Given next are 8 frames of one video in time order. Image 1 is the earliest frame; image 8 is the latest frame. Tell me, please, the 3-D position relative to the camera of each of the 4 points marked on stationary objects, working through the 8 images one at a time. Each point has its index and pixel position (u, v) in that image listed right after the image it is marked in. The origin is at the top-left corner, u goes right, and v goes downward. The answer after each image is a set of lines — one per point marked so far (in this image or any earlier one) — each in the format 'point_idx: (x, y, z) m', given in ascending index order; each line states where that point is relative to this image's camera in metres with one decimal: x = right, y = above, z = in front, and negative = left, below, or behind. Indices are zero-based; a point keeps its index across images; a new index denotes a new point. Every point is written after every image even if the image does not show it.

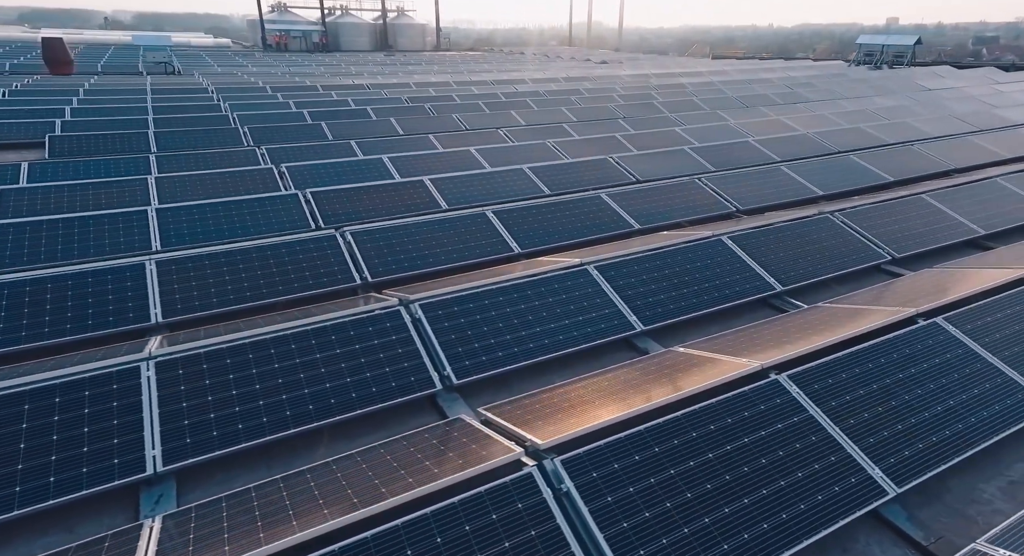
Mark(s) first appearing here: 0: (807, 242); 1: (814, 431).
0: (+8.5, +1.0, +16.1) m
1: (+4.5, -2.3, +8.3) m
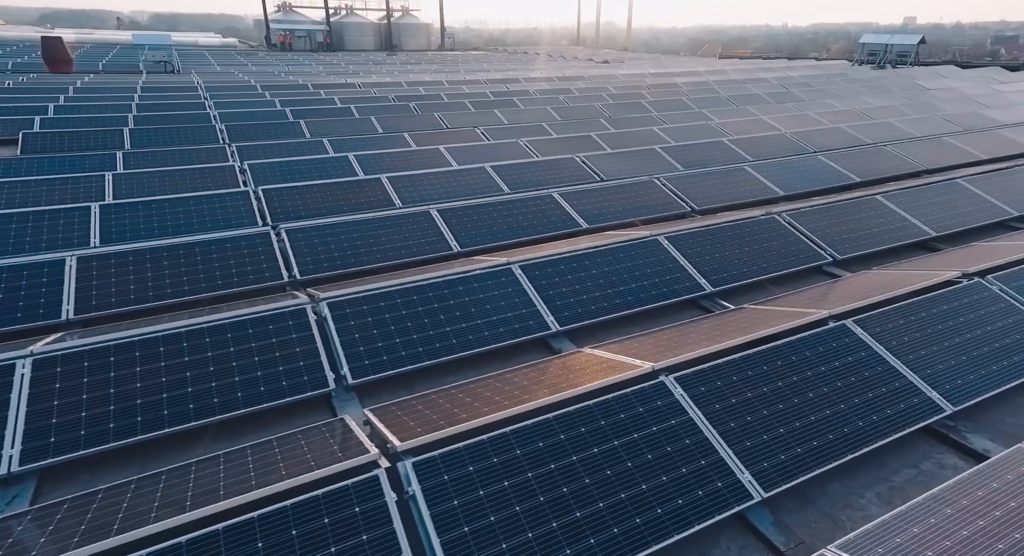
0: (+6.7, +1.0, +16.0) m
1: (+2.6, -2.3, +8.1) m
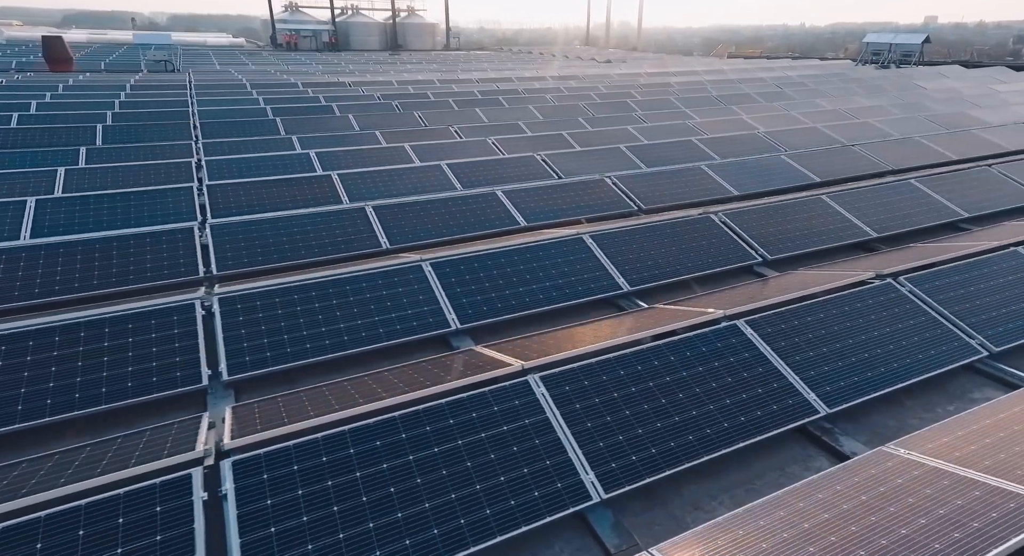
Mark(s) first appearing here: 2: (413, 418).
0: (+4.6, +1.0, +15.8) m
1: (+0.4, -2.2, +7.9) m
2: (-1.4, -1.9, +7.7) m
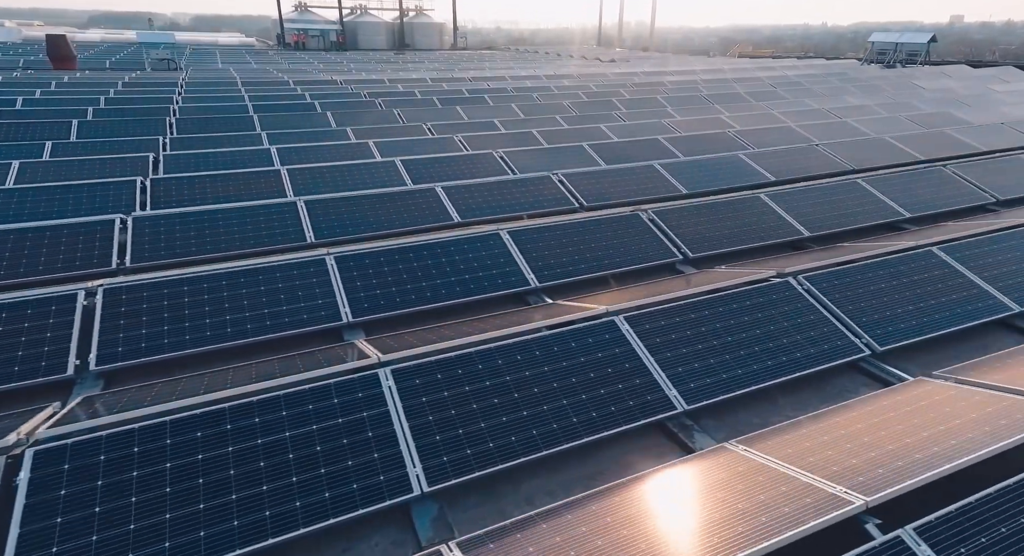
0: (+2.4, +1.1, +15.6) m
1: (-1.9, -2.1, +7.9) m
2: (-3.7, -1.8, +7.7) m
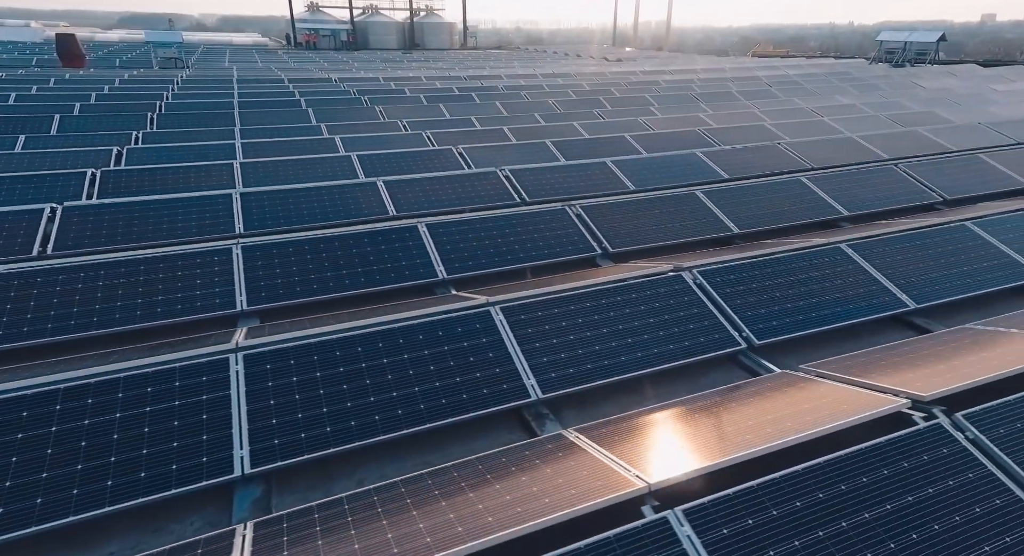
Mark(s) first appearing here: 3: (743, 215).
0: (+0.2, +1.3, +15.7) m
1: (-4.3, -1.9, +8.0) m
2: (-6.1, -1.6, +7.8) m
3: (+7.3, +2.0, +17.9) m
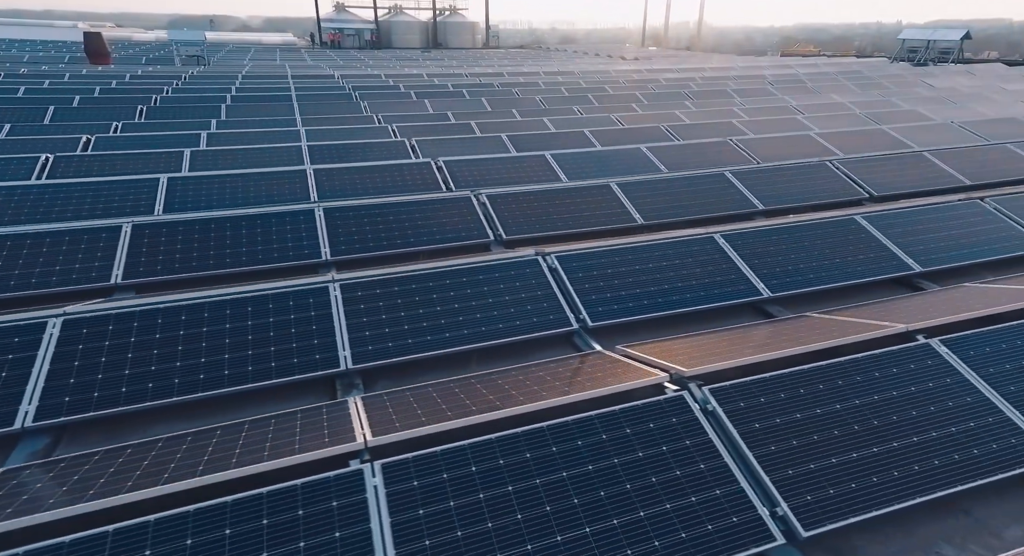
0: (-2.7, +1.8, +16.0) m
1: (-7.5, -1.4, +8.5) m
2: (-9.3, -1.0, +8.4) m
3: (+4.5, +2.3, +18.0) m
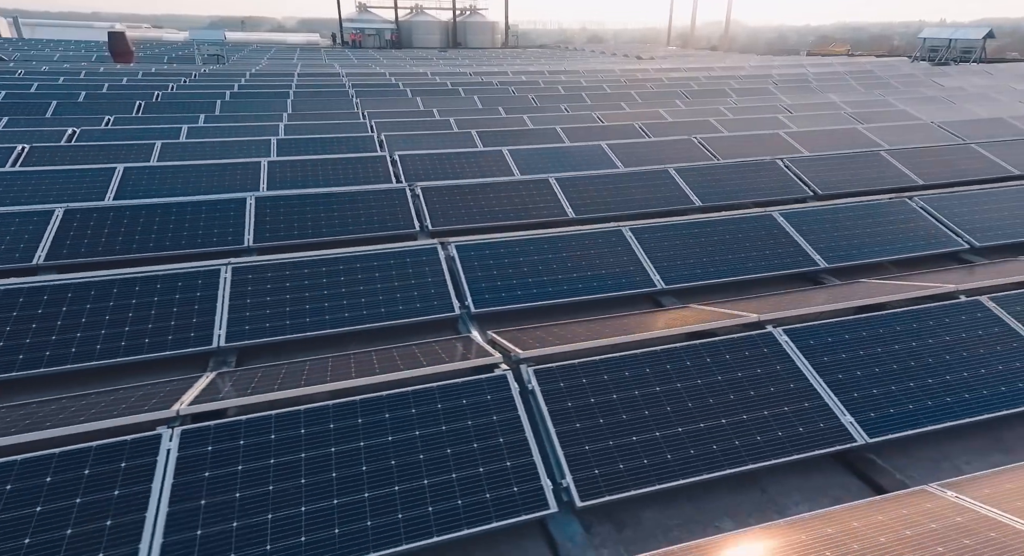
0: (-4.8, +2.1, +16.4) m
1: (-9.8, -1.0, +9.0) m
2: (-11.6, -0.6, +8.9) m
3: (+2.5, +2.5, +18.1) m
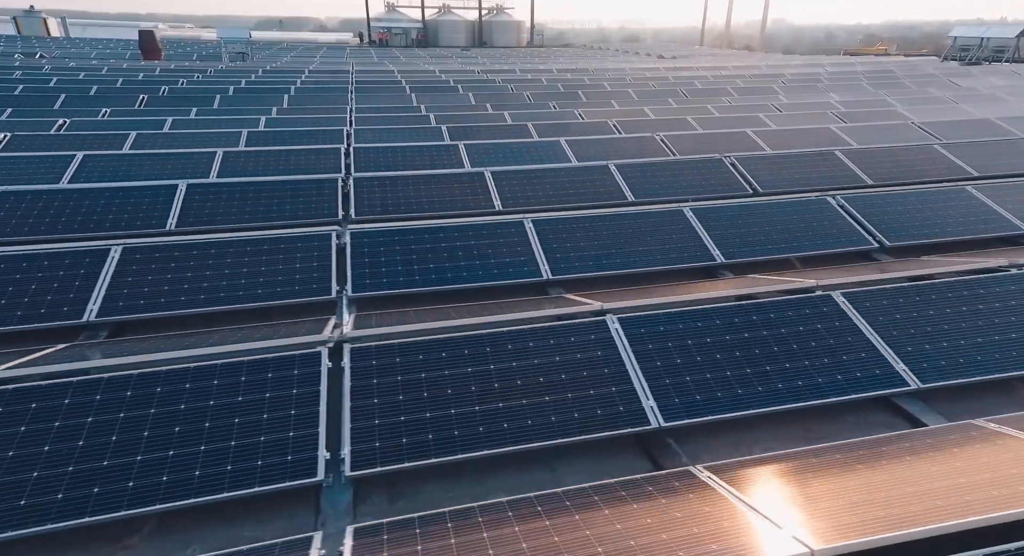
0: (-7.0, +2.5, +16.7) m
1: (-12.3, -0.5, +9.5) m
2: (-14.1, -0.1, +9.5) m
3: (+0.4, +2.7, +18.2) m
